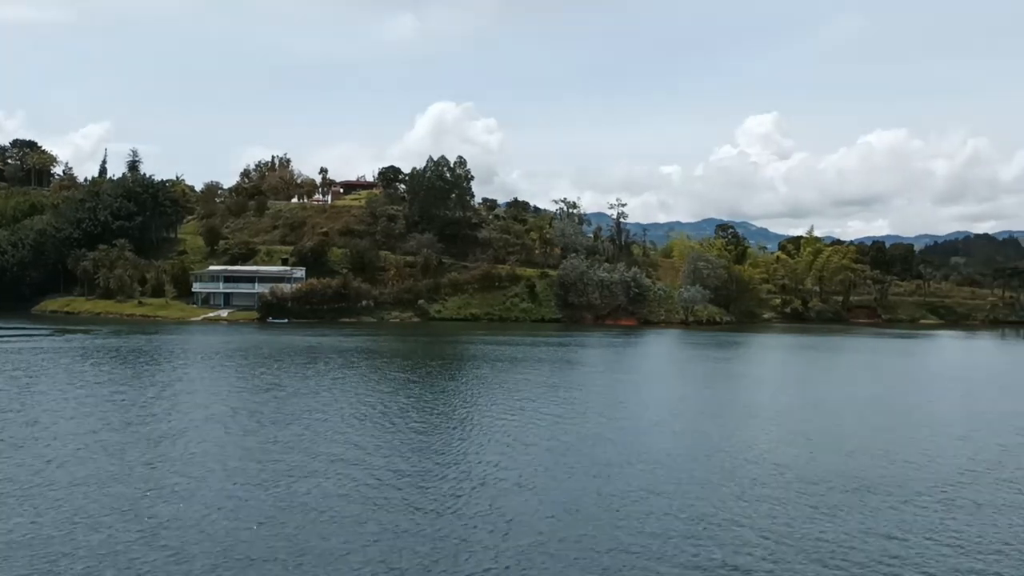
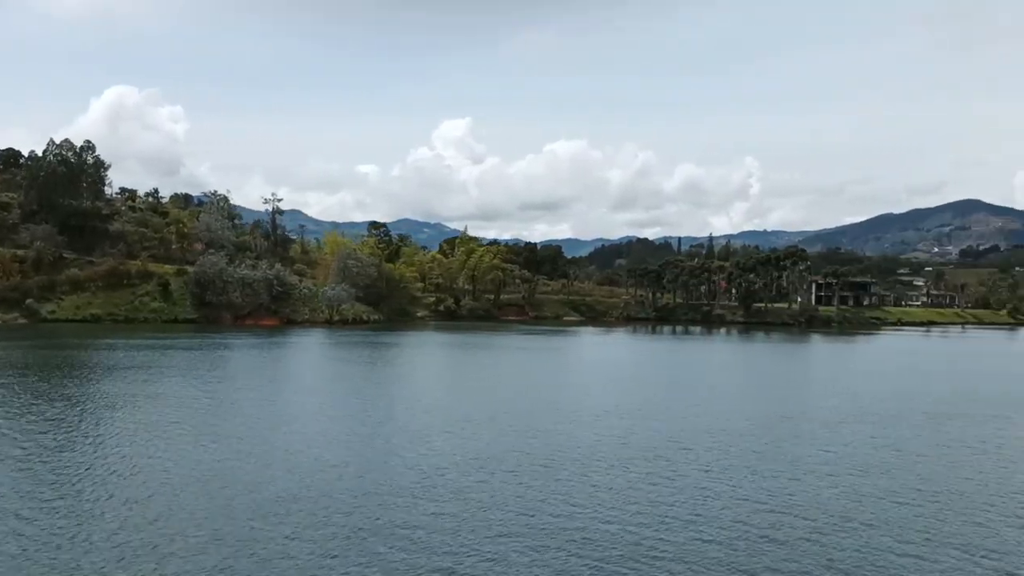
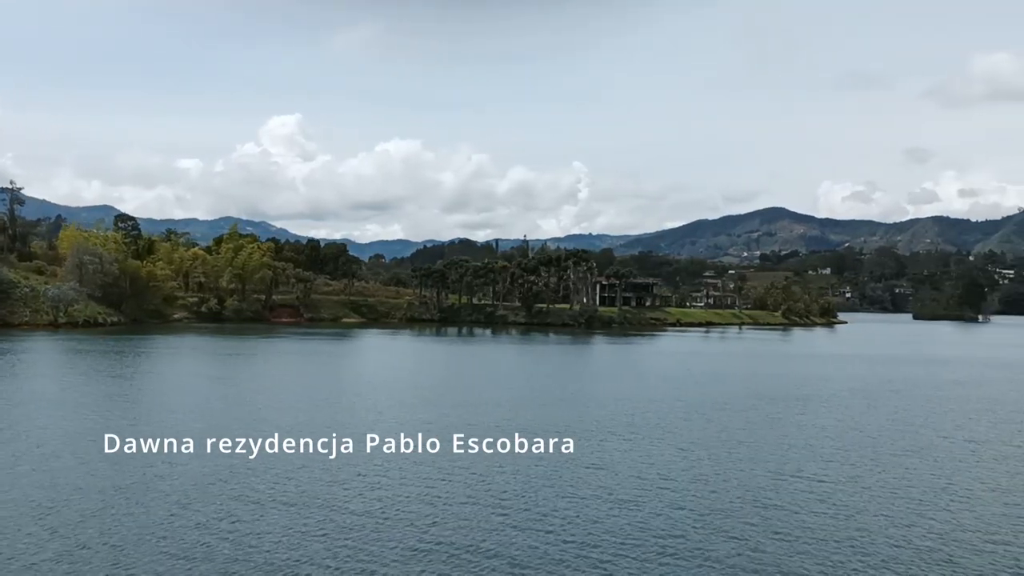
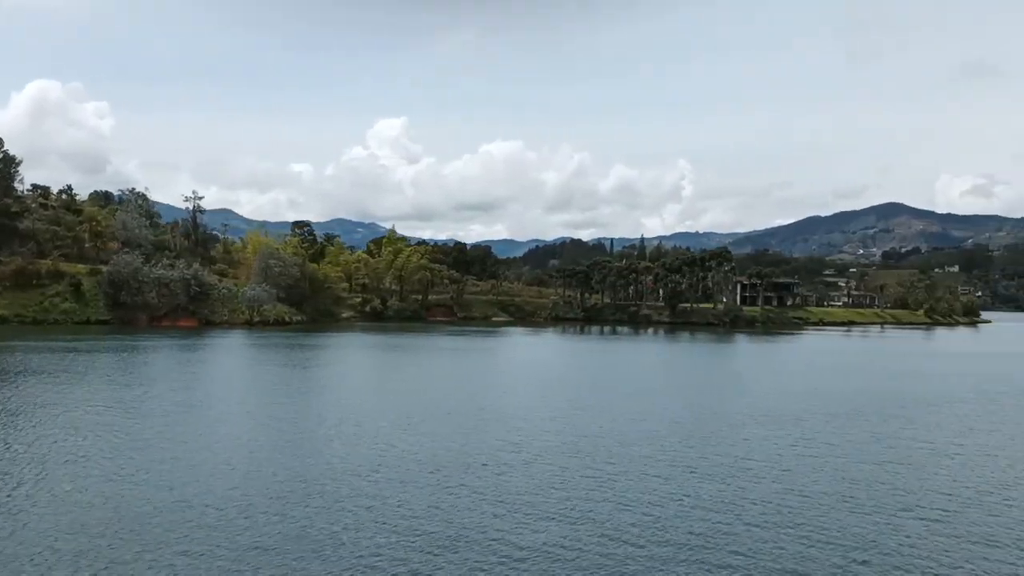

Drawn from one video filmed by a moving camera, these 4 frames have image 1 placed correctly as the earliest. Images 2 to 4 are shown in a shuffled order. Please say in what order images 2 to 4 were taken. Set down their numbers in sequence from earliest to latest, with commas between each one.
2, 4, 3
